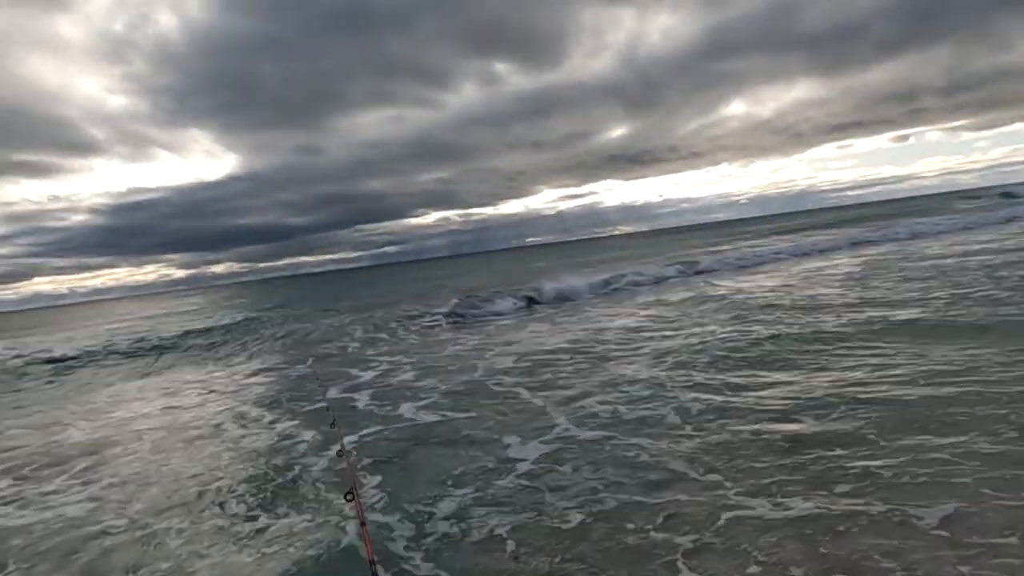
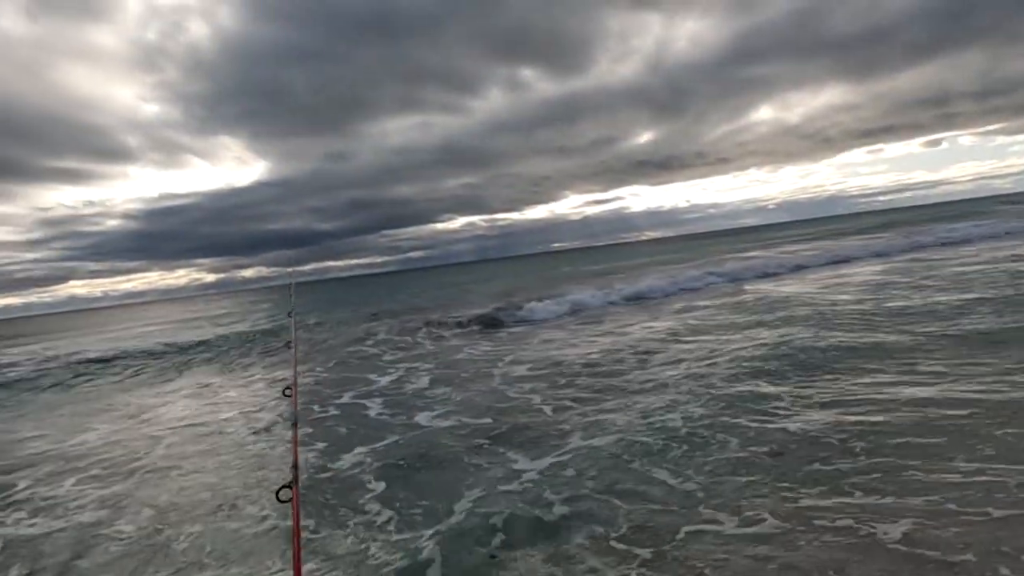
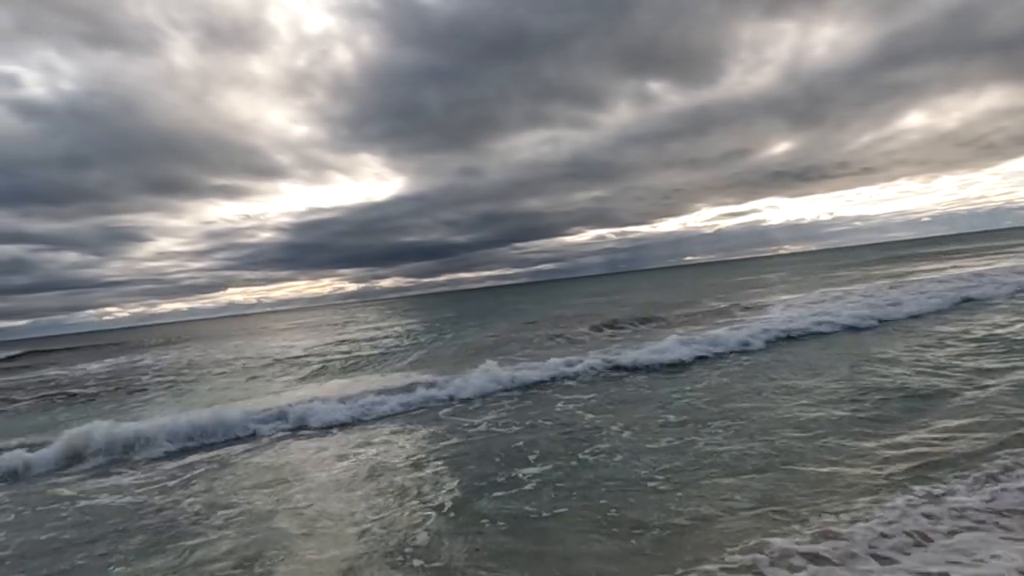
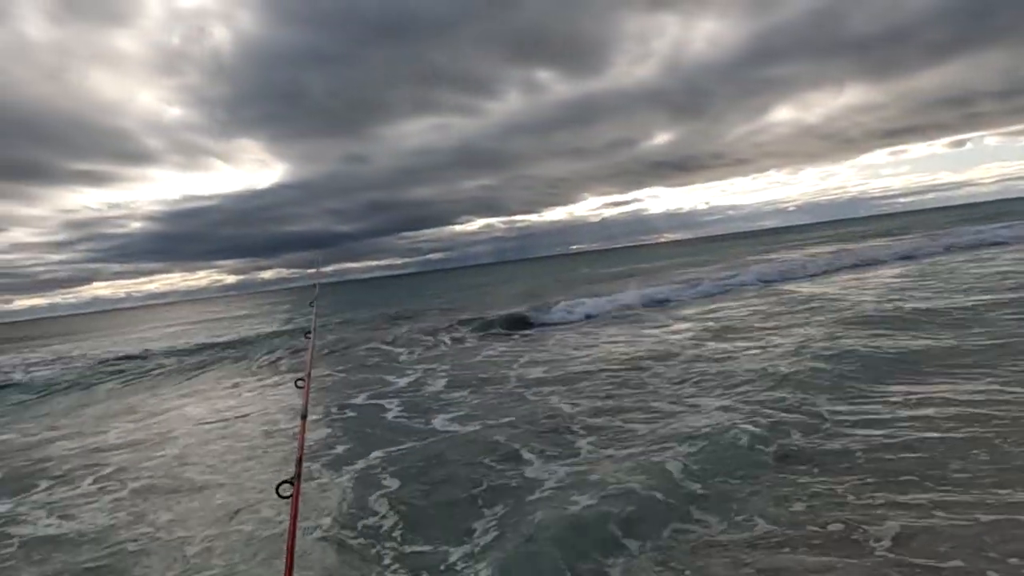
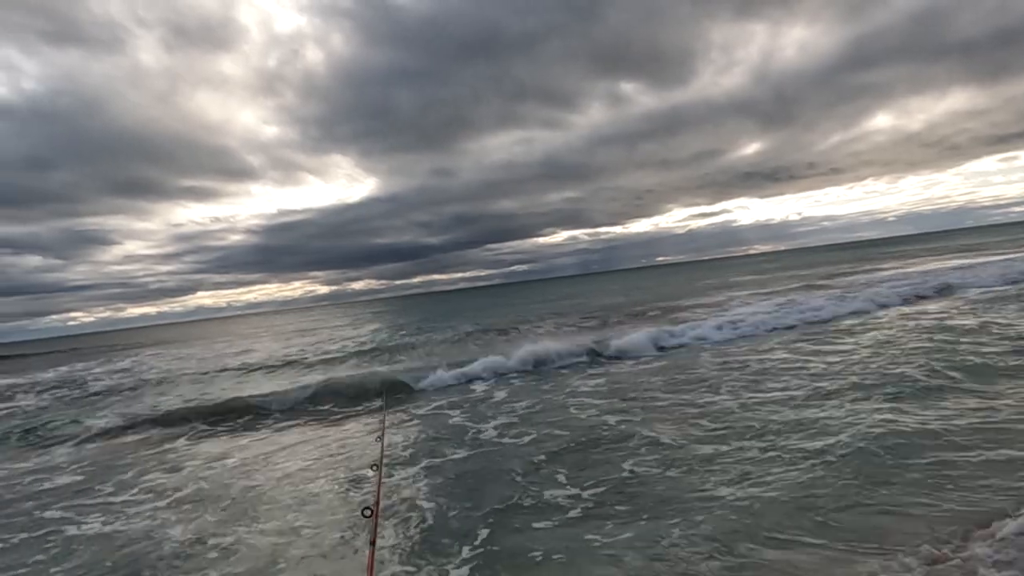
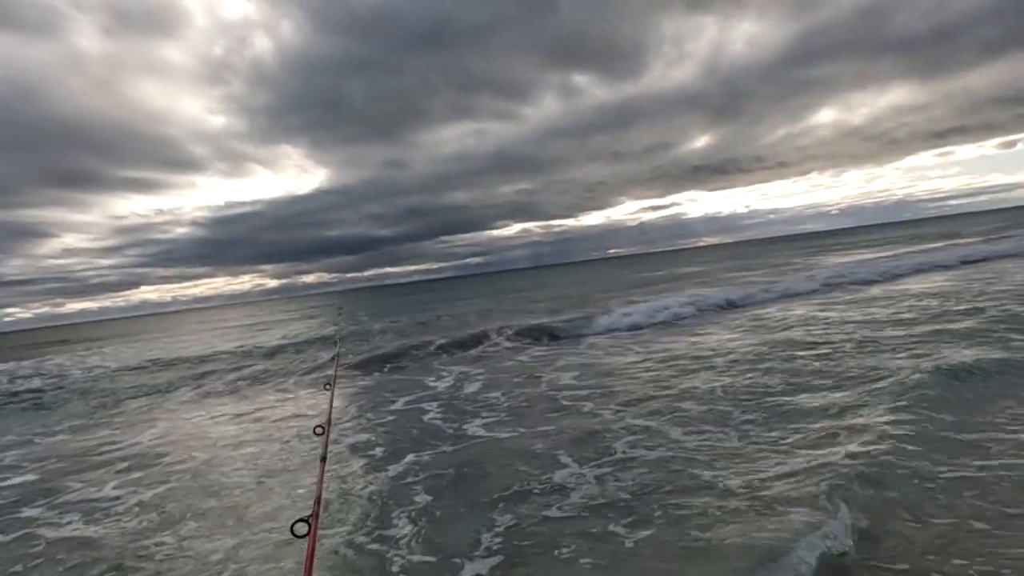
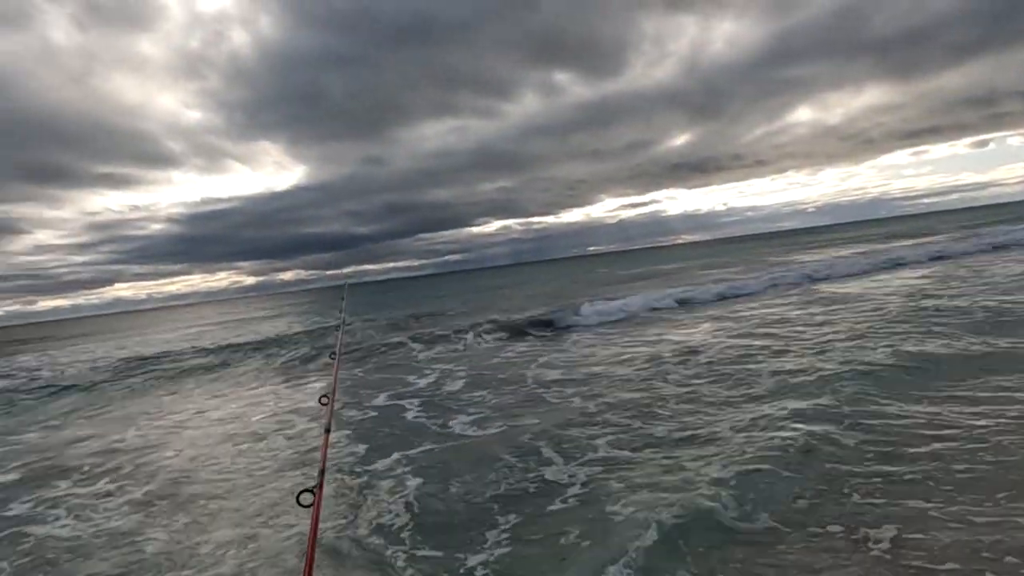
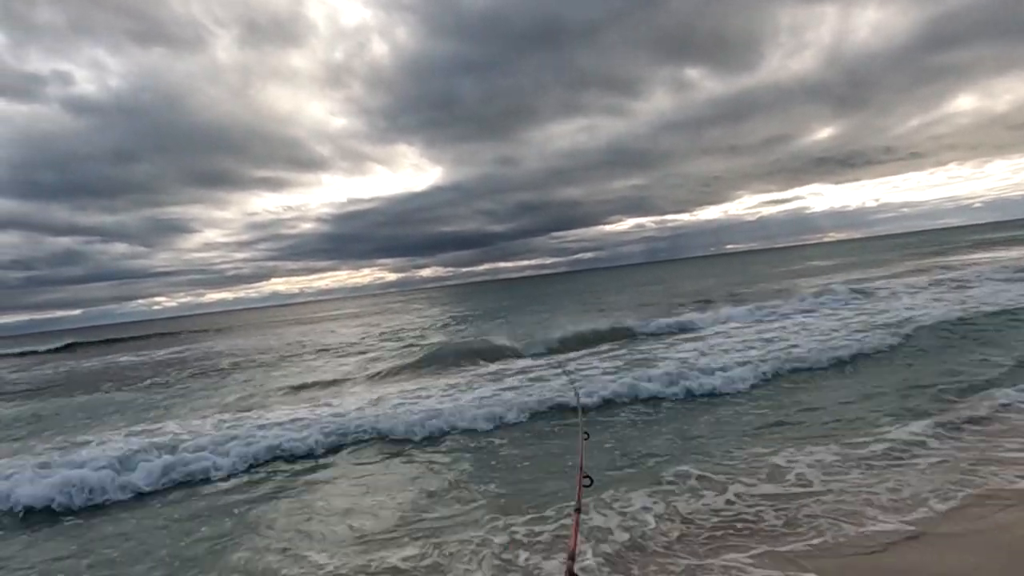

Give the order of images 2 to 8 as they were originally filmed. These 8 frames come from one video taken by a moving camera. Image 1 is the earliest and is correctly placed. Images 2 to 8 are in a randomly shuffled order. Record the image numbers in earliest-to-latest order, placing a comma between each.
2, 4, 7, 6, 5, 3, 8
